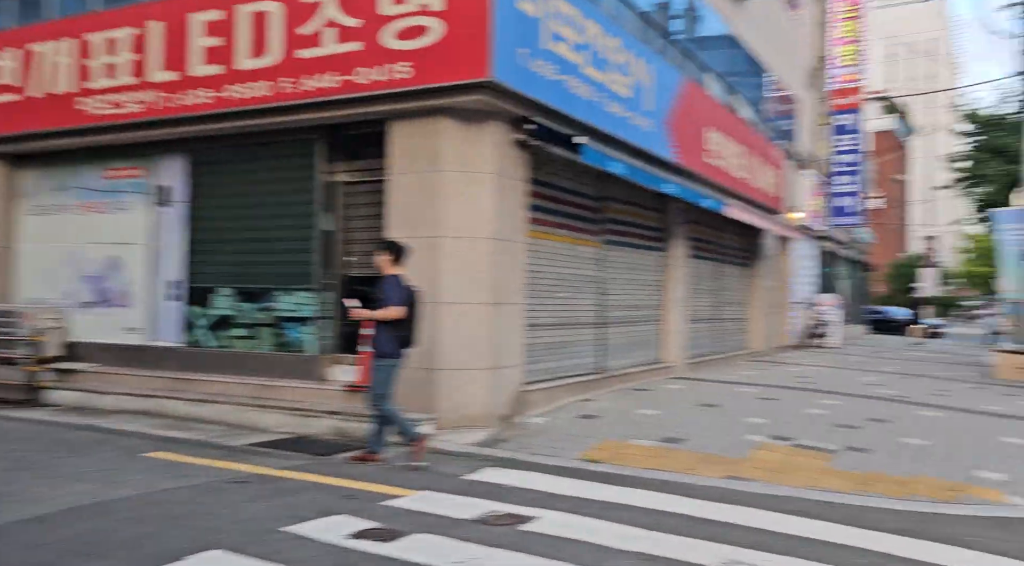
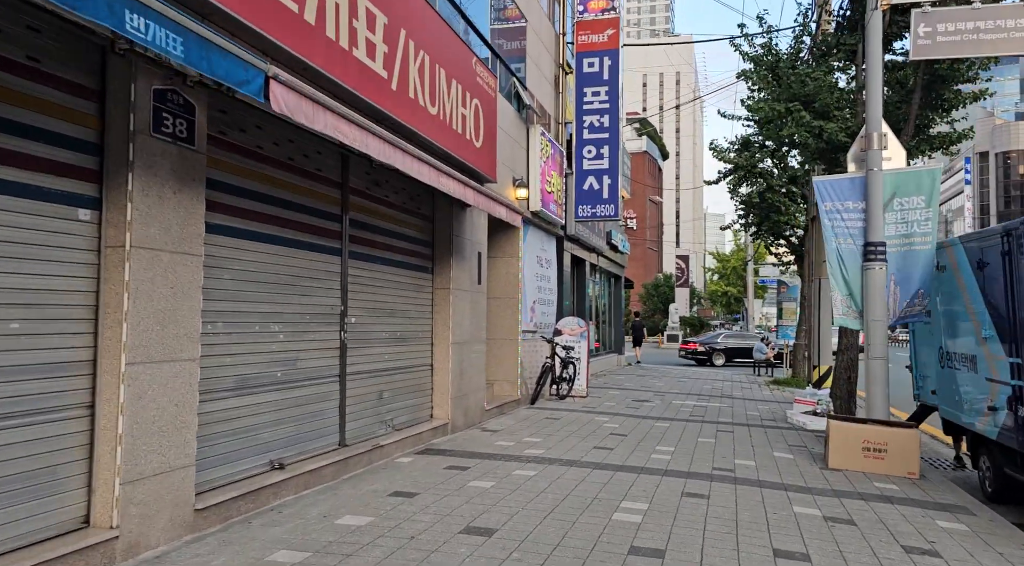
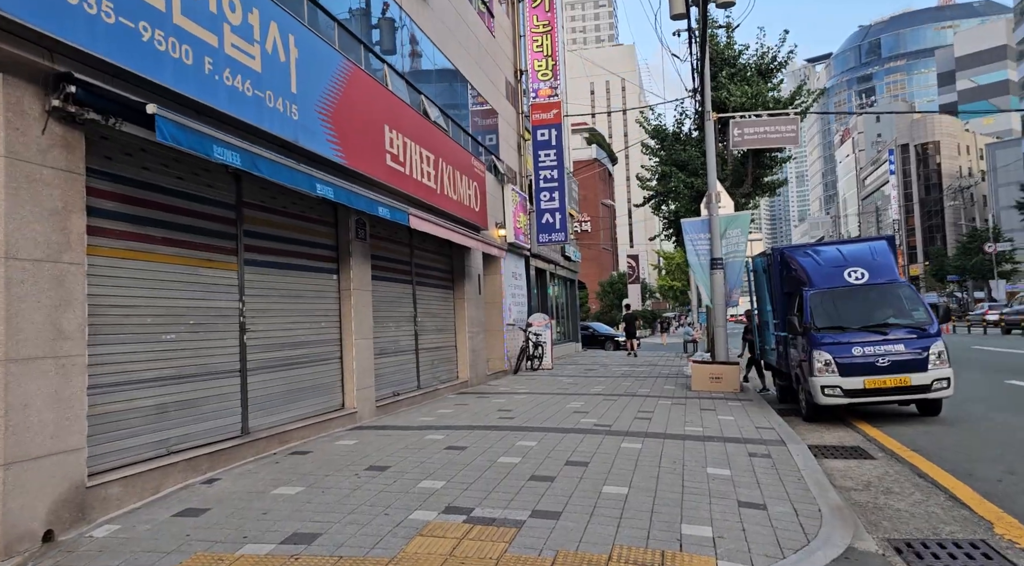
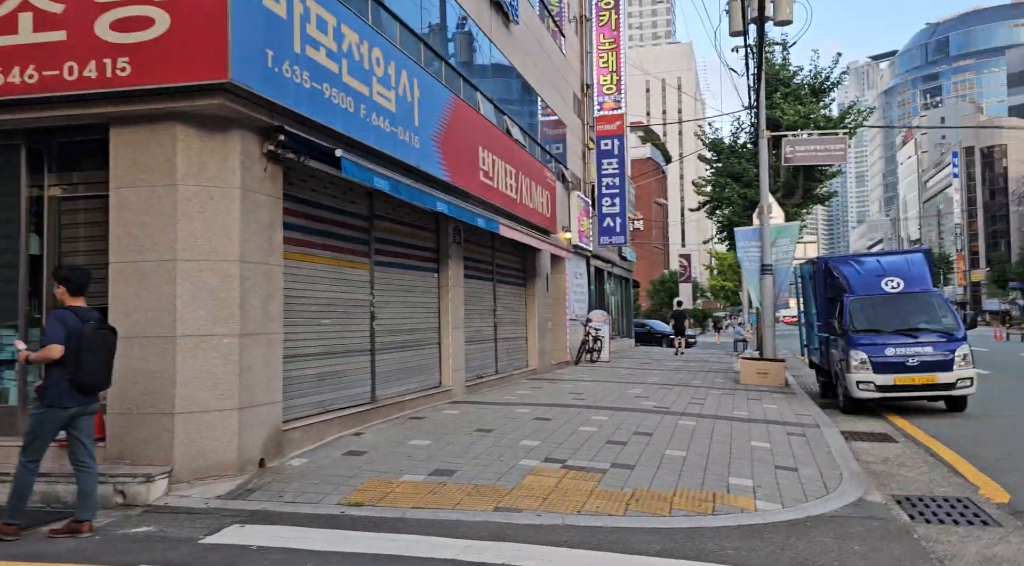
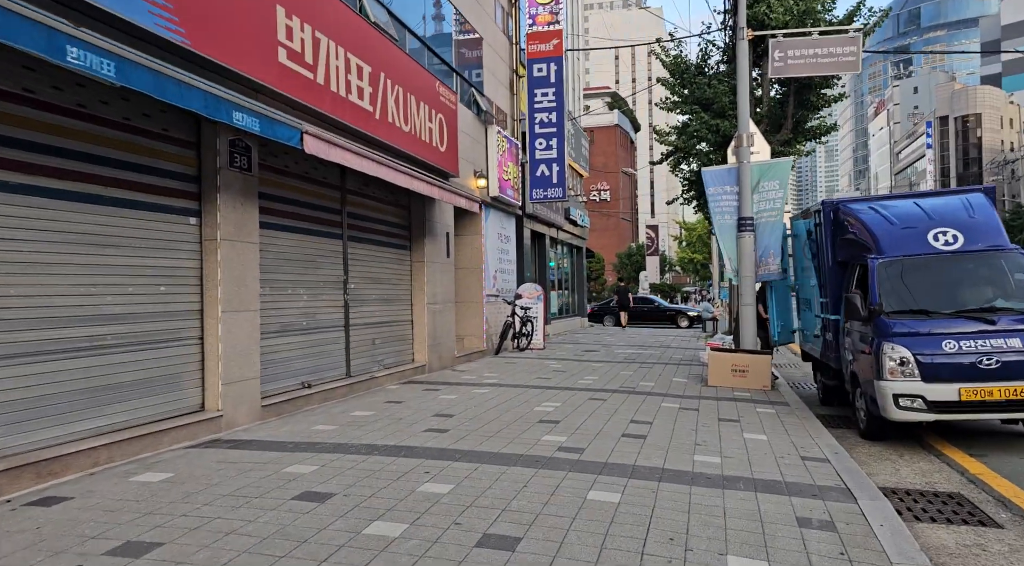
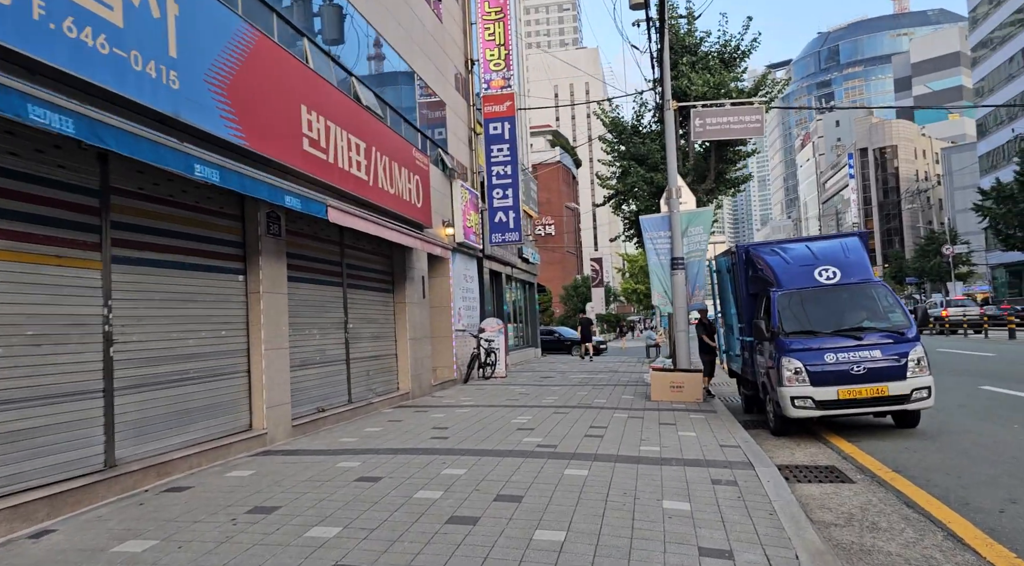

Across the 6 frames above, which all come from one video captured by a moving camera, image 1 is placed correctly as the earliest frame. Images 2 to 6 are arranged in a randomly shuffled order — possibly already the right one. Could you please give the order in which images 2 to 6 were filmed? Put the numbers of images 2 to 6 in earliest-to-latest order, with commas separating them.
4, 3, 6, 5, 2
